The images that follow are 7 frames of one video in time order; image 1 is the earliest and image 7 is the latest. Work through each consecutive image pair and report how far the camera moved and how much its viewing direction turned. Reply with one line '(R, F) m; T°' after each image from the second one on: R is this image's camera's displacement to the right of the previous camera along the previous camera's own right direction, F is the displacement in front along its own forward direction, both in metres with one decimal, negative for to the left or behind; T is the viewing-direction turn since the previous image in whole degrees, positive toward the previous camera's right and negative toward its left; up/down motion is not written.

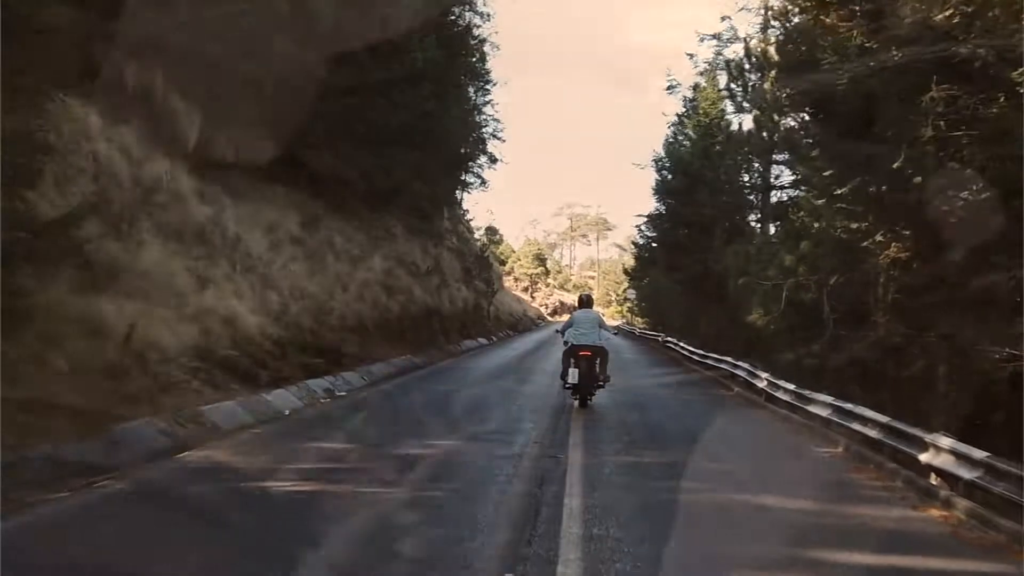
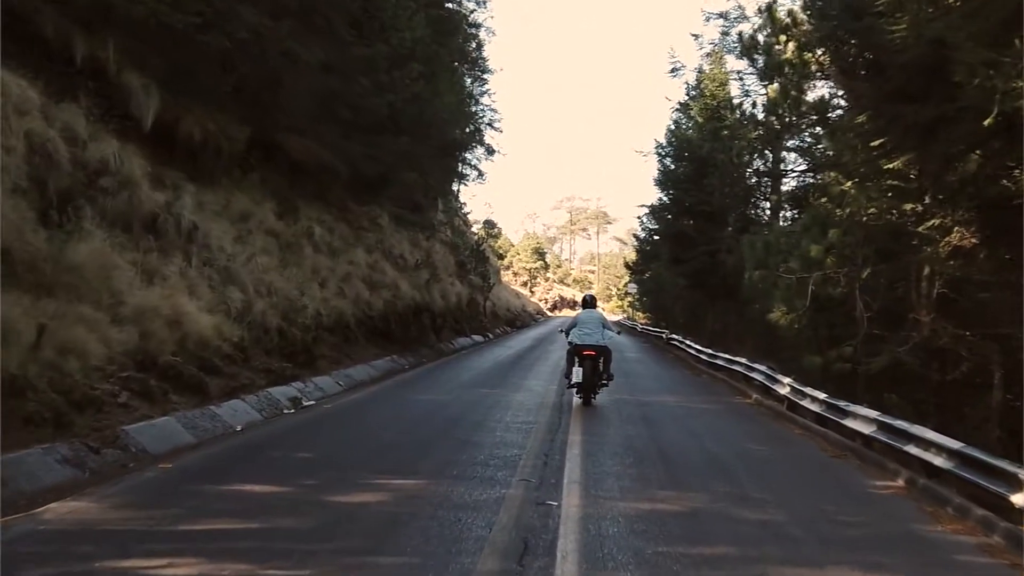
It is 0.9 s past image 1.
(+0.2, +2.0) m; 0°
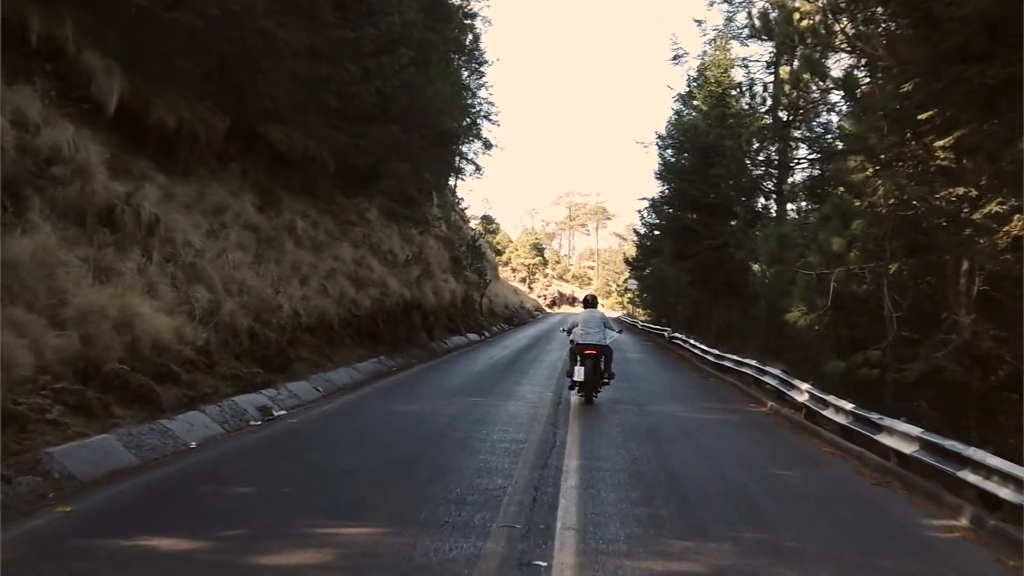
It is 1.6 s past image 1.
(+0.1, +1.4) m; 0°
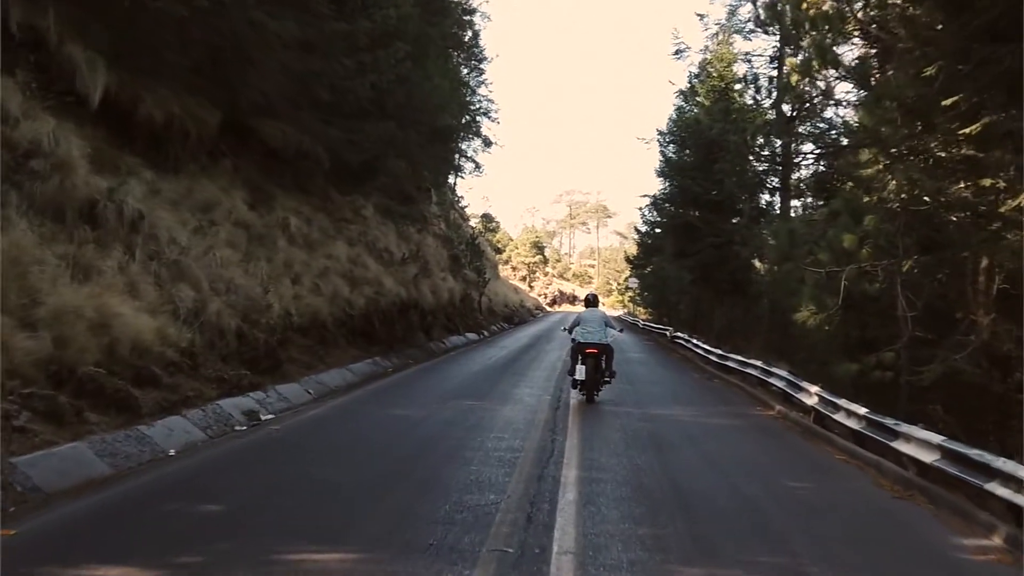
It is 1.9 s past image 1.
(+0.1, +0.6) m; 0°
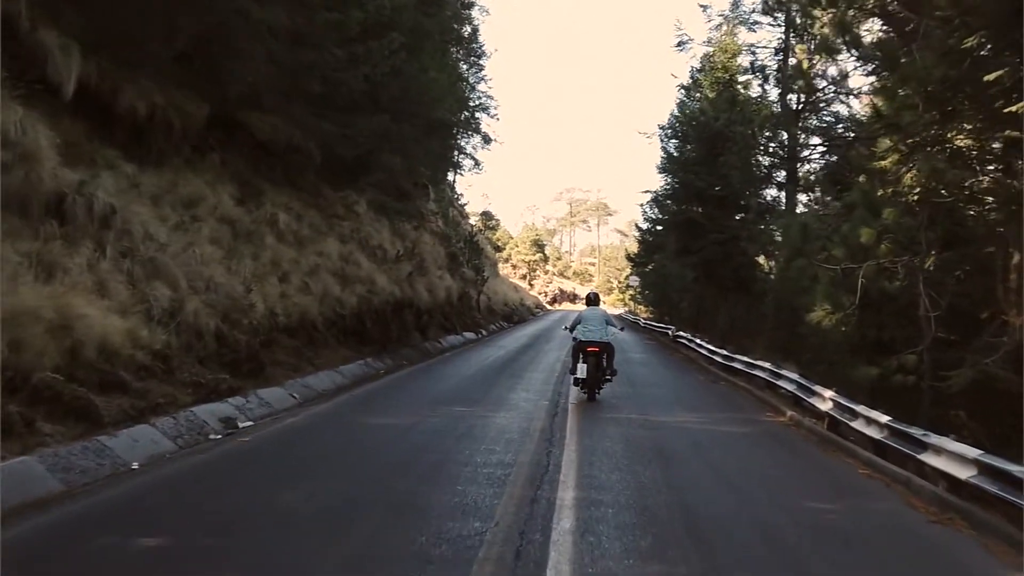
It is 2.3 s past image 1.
(+0.1, +0.9) m; 0°
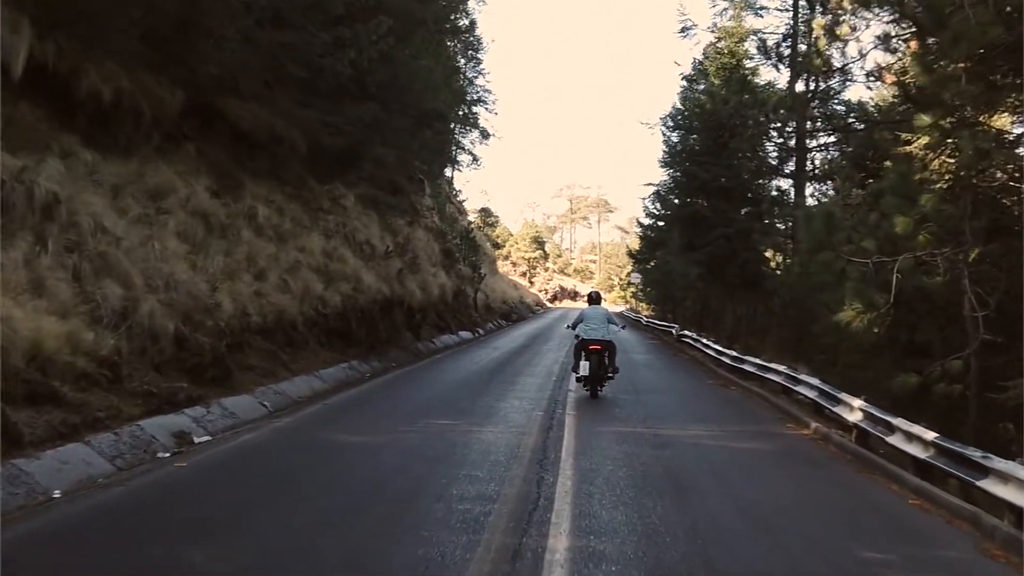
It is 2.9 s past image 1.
(+0.1, +1.4) m; 0°
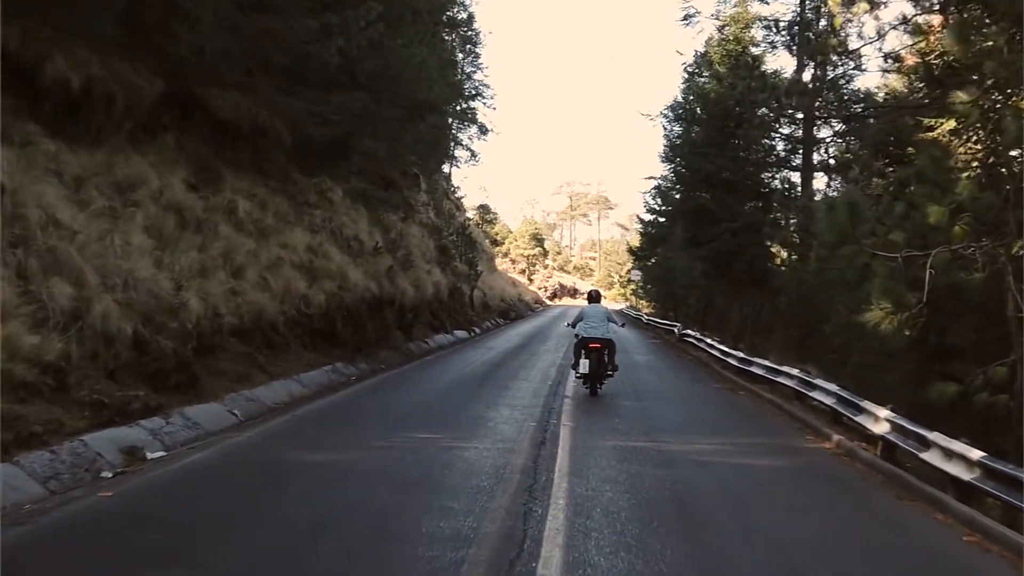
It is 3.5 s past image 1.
(+0.1, +1.2) m; 0°
